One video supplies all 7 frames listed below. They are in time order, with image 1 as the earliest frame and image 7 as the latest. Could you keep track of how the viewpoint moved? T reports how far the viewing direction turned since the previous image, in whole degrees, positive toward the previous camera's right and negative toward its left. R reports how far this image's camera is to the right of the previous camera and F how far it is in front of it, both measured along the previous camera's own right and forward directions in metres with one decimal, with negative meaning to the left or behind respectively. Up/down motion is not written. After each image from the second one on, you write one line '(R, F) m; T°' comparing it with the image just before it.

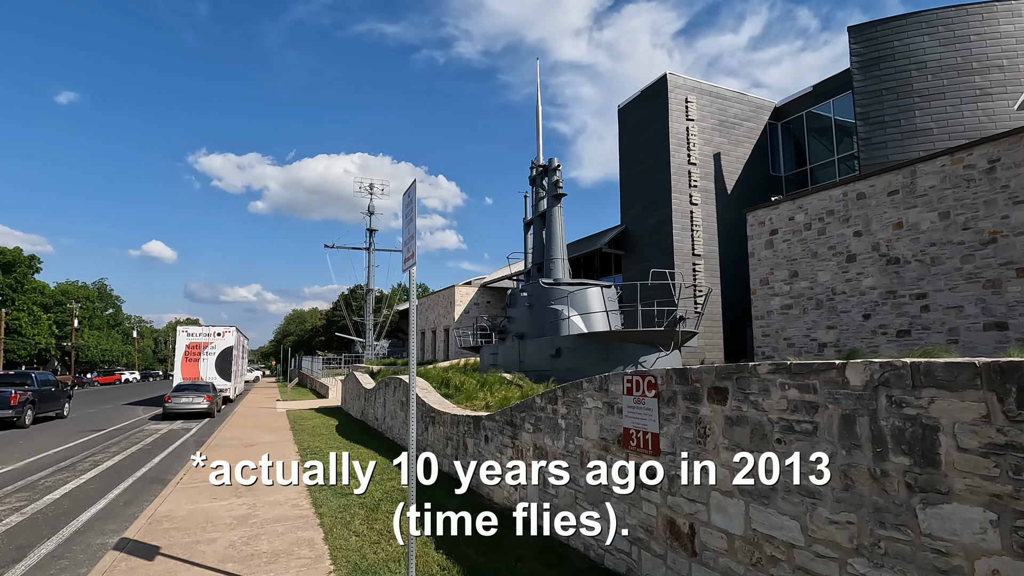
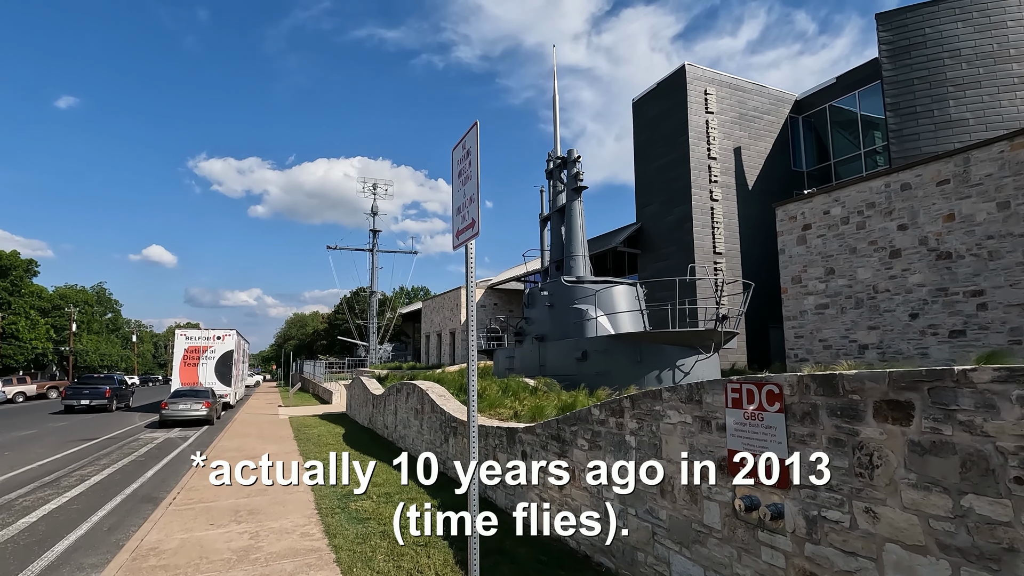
(-0.4, +0.9) m; 0°
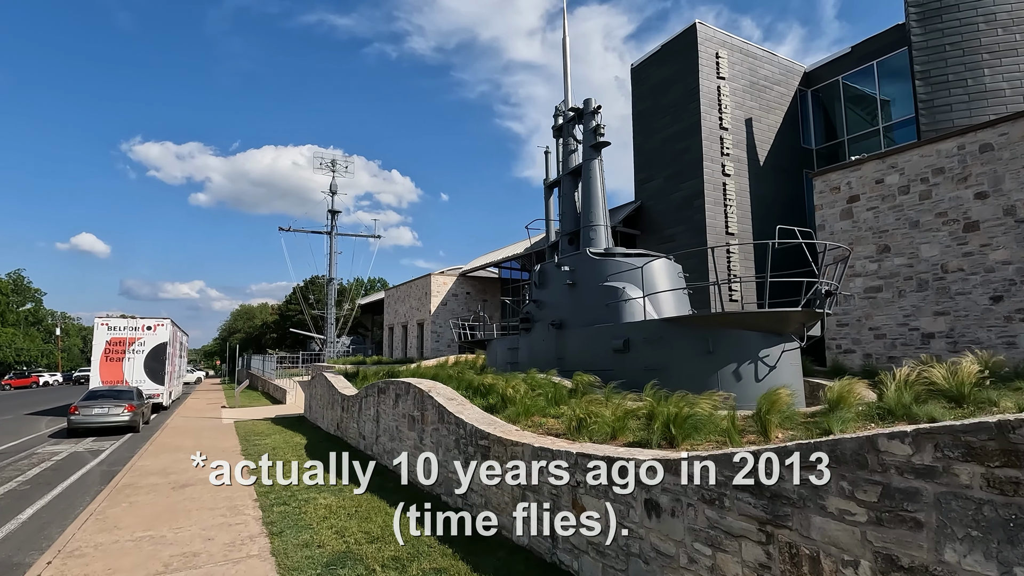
(-1.0, +2.5) m; +5°
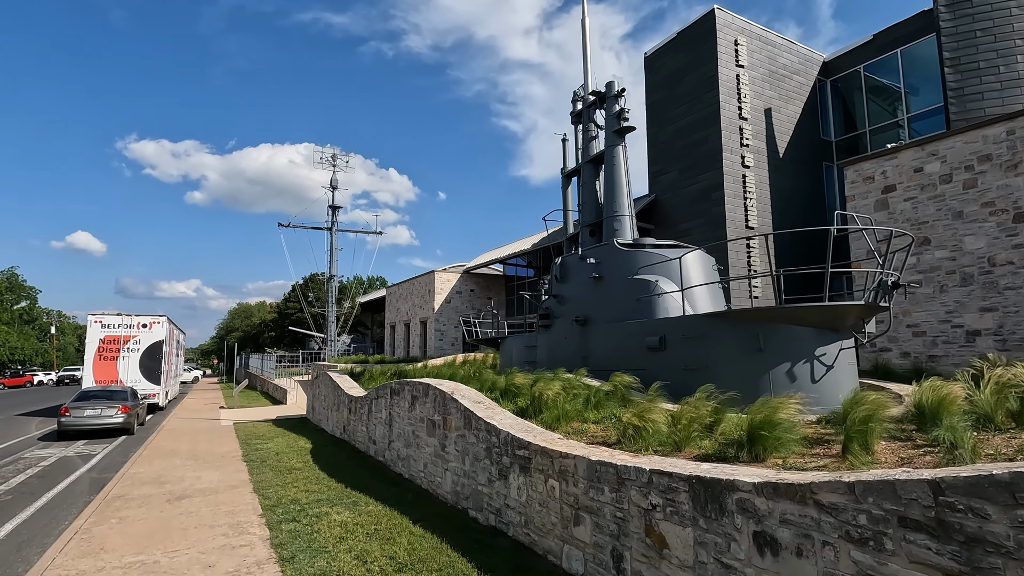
(-0.4, +0.7) m; 0°
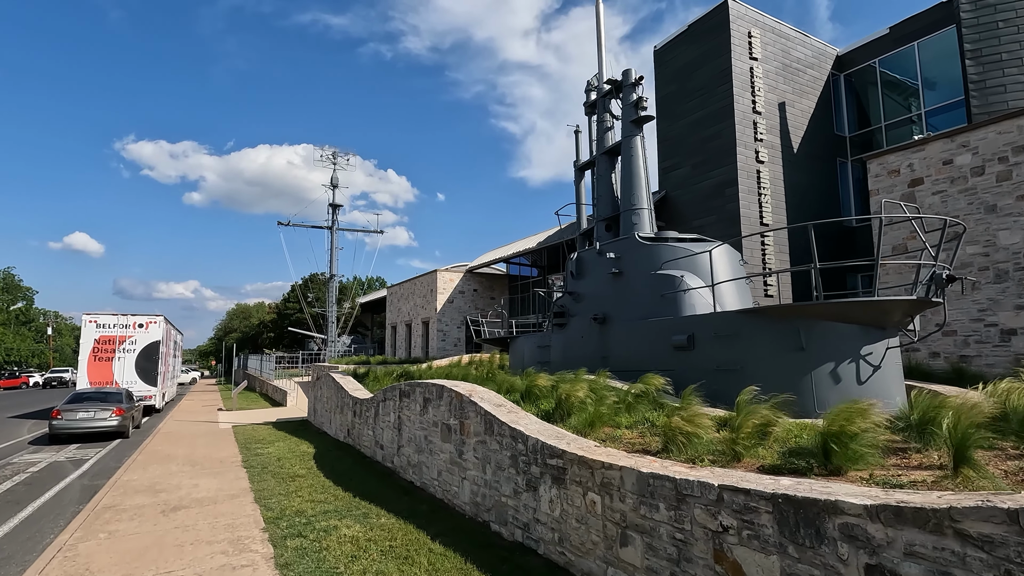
(-0.3, +0.5) m; 0°
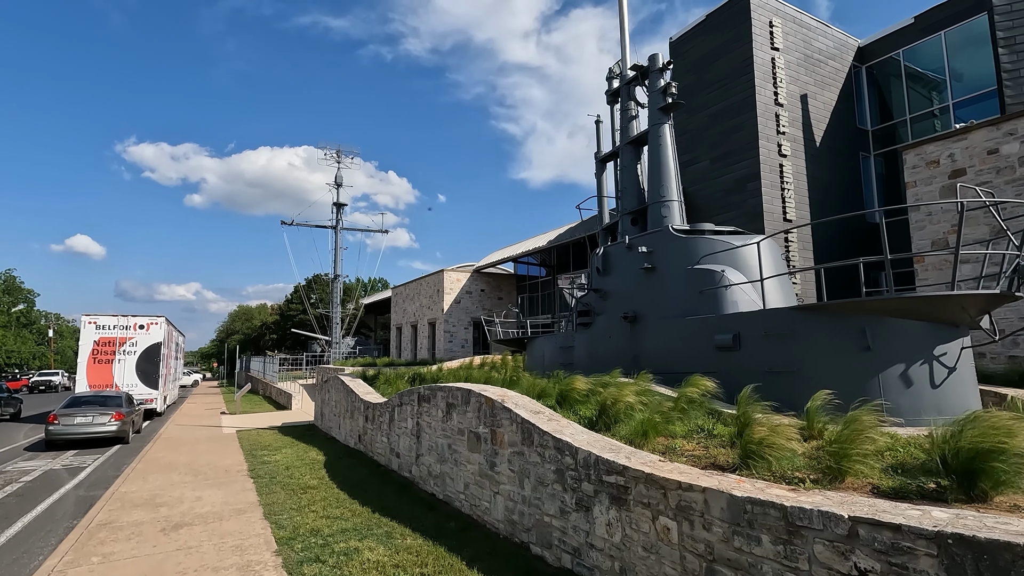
(-0.4, +0.6) m; 0°
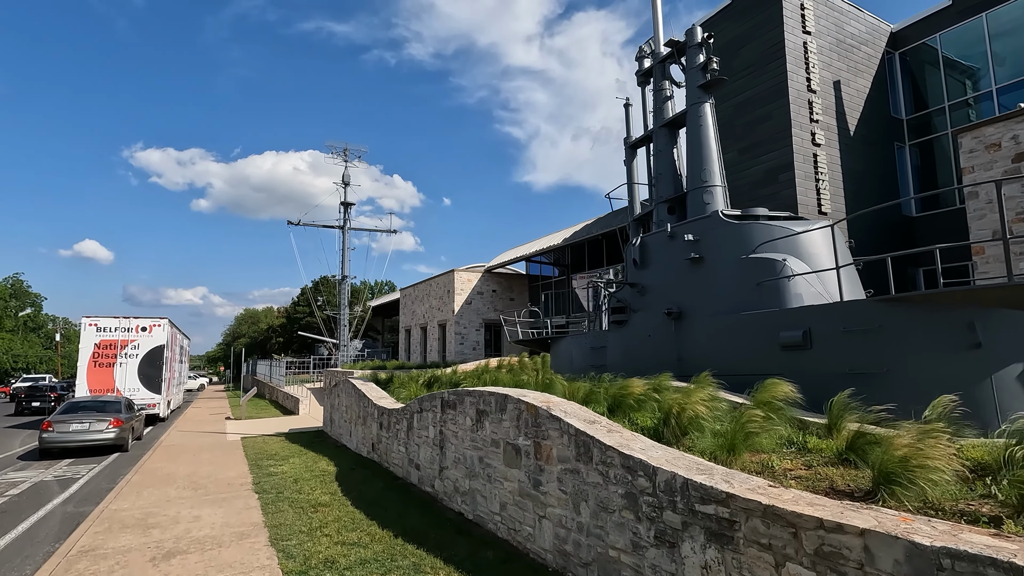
(-0.4, +0.8) m; -1°
